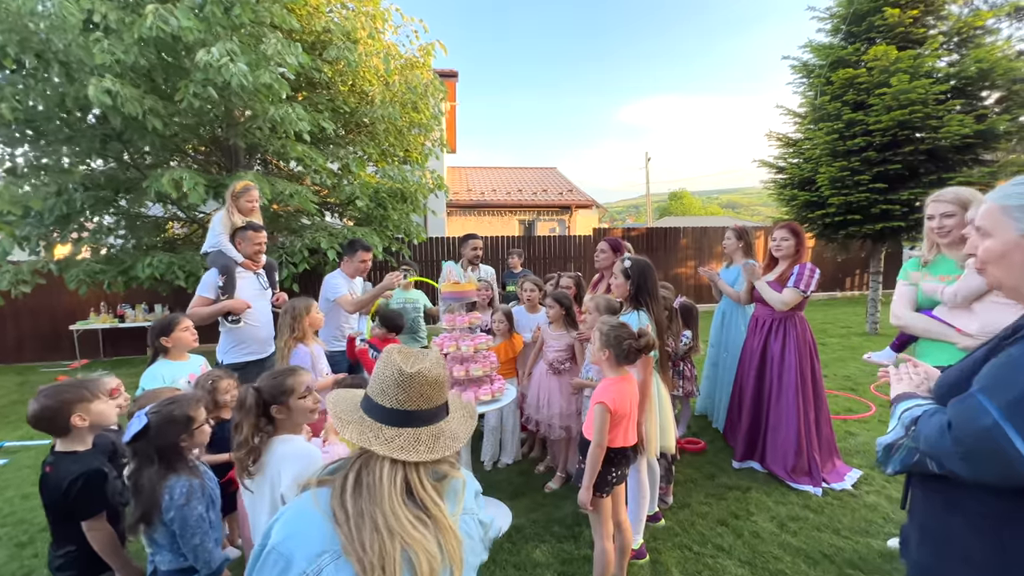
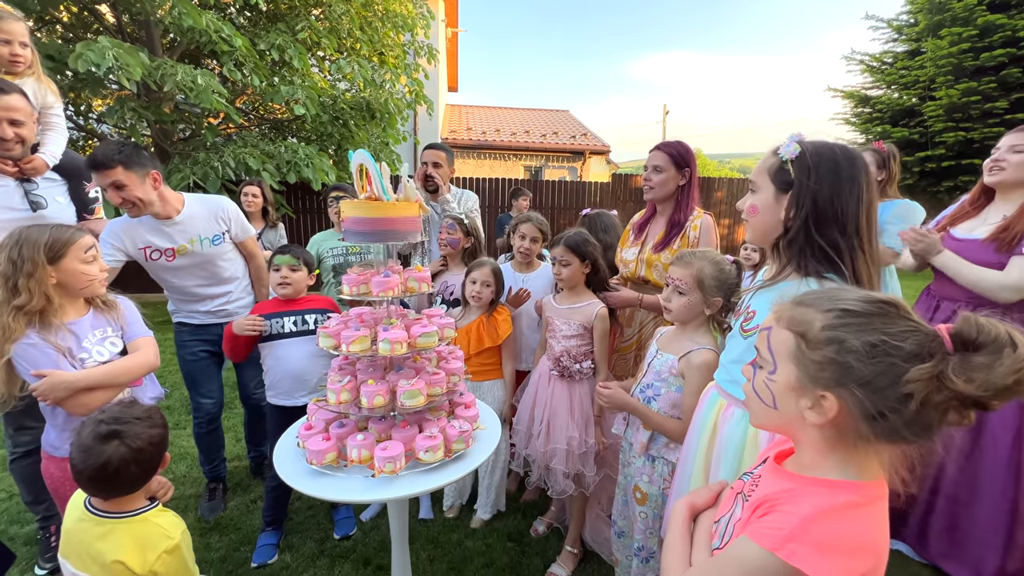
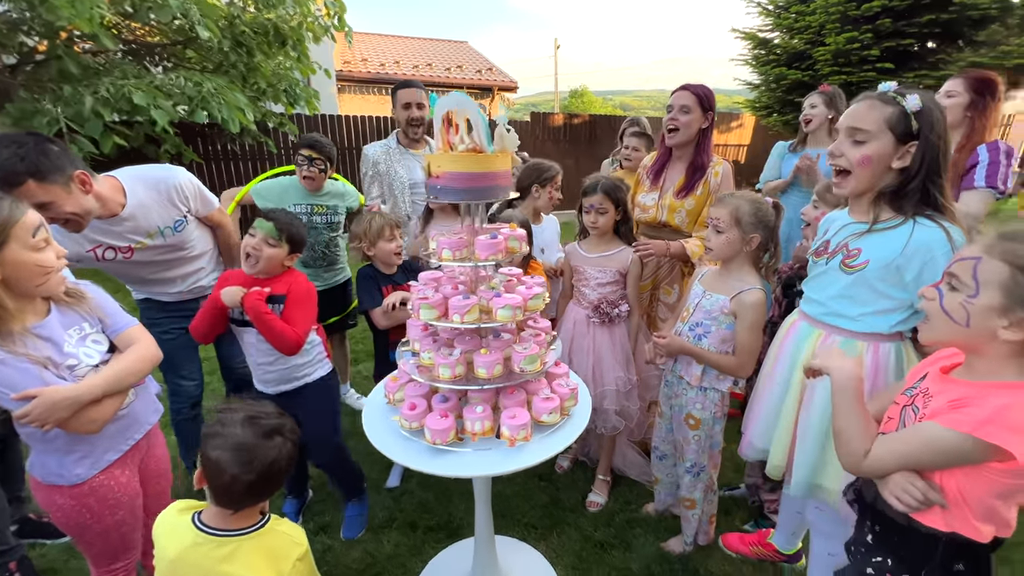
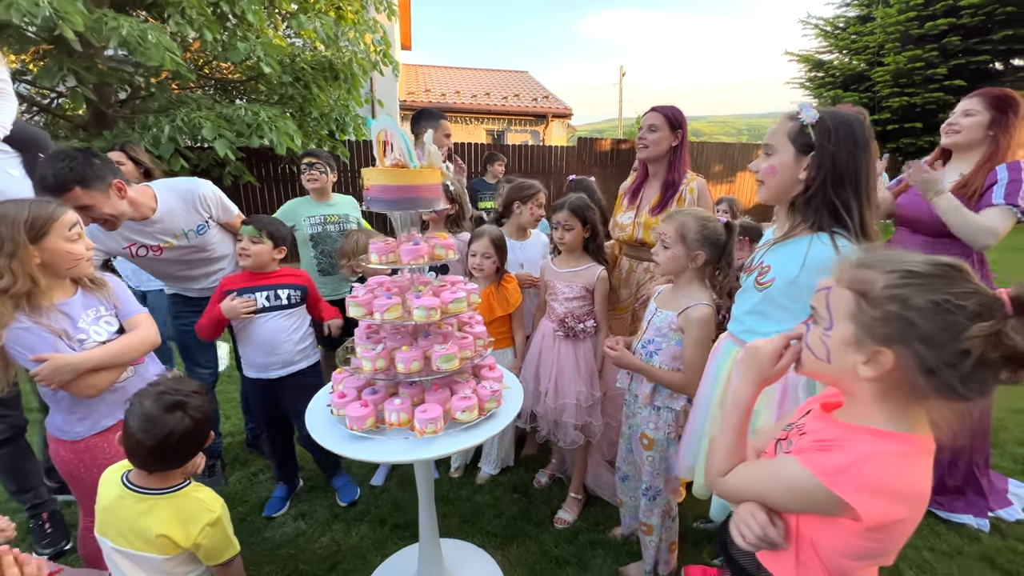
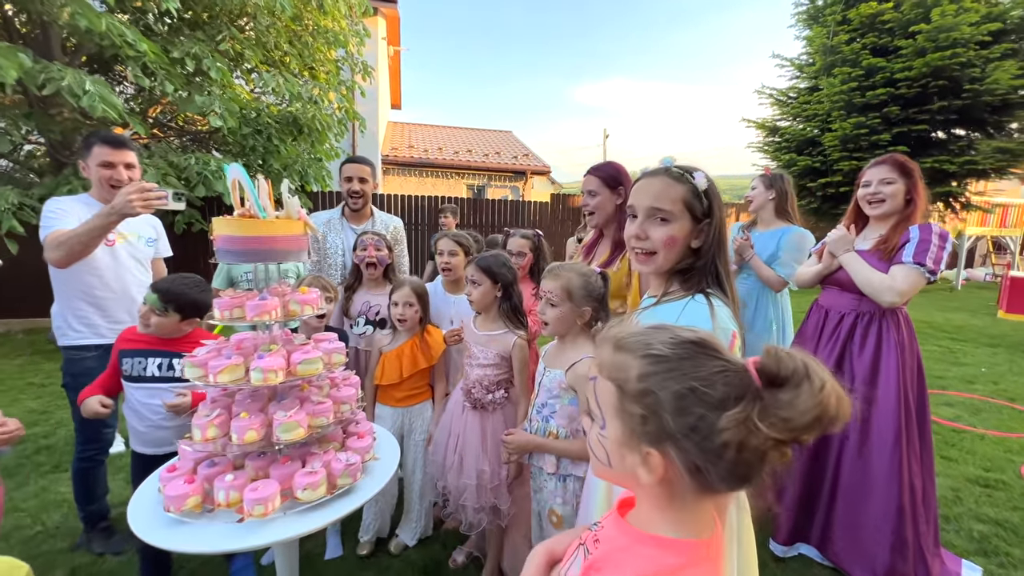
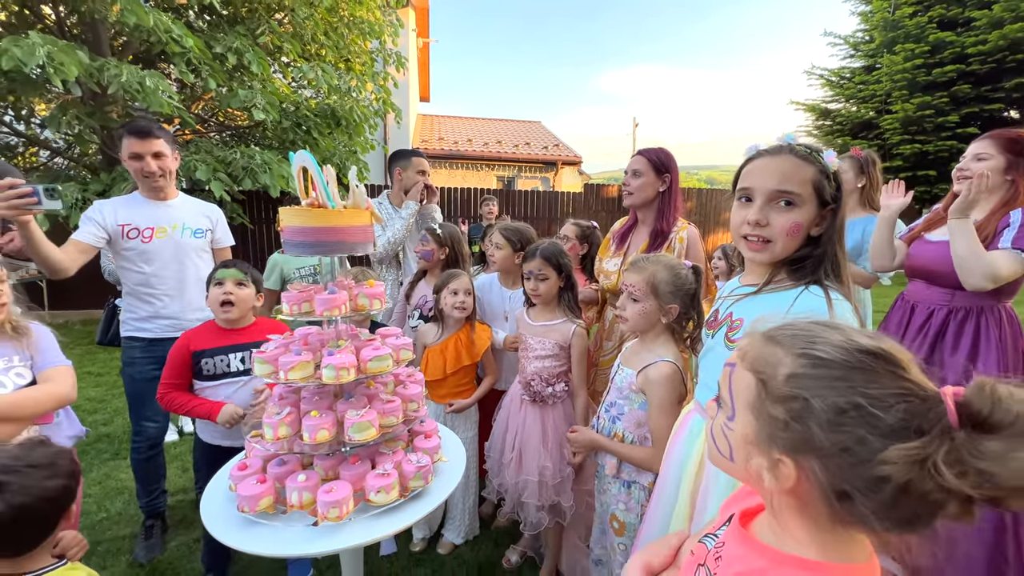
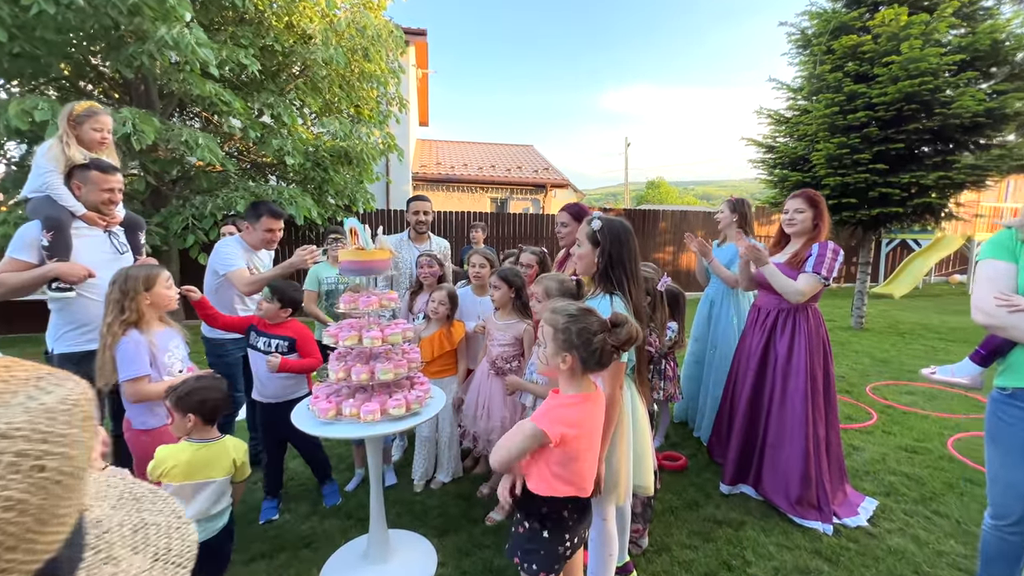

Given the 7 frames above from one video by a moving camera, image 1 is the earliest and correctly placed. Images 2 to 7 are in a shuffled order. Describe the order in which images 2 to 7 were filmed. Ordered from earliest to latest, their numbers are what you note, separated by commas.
7, 5, 6, 2, 4, 3
